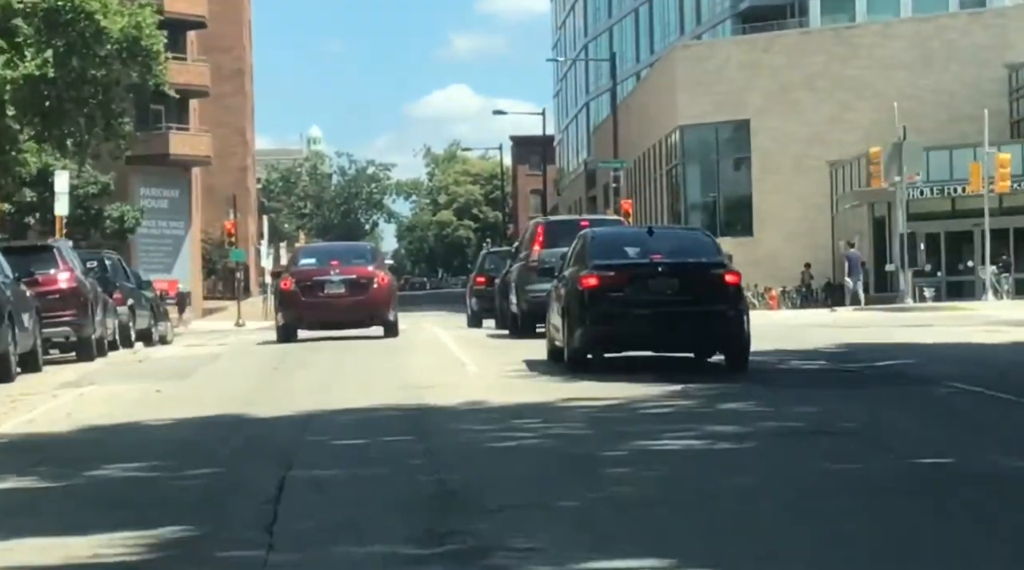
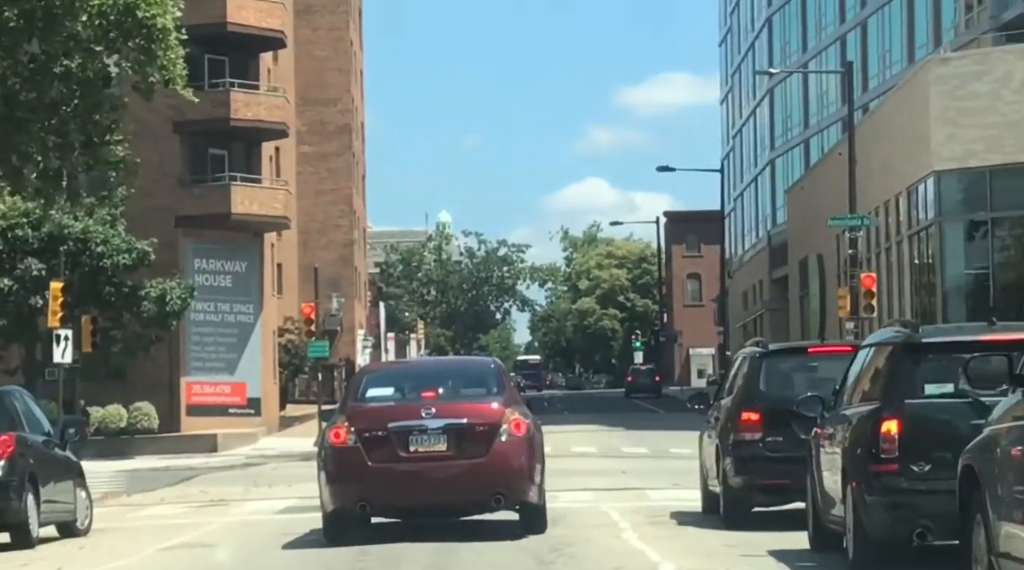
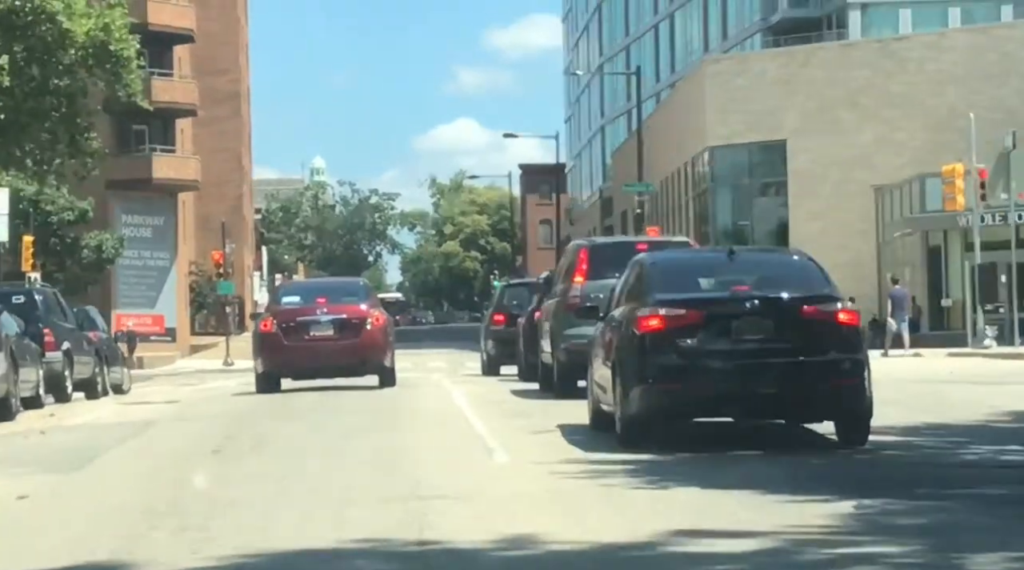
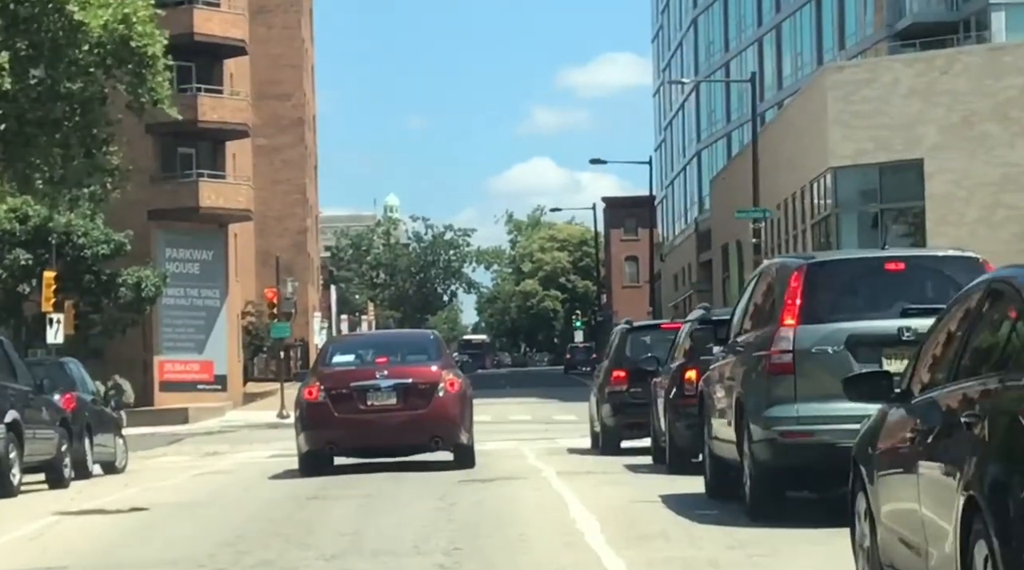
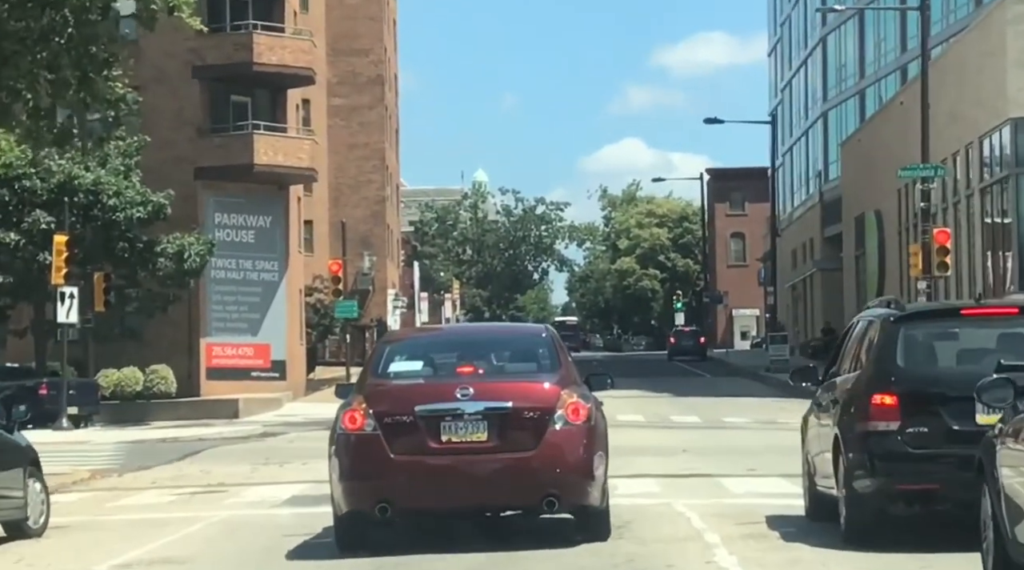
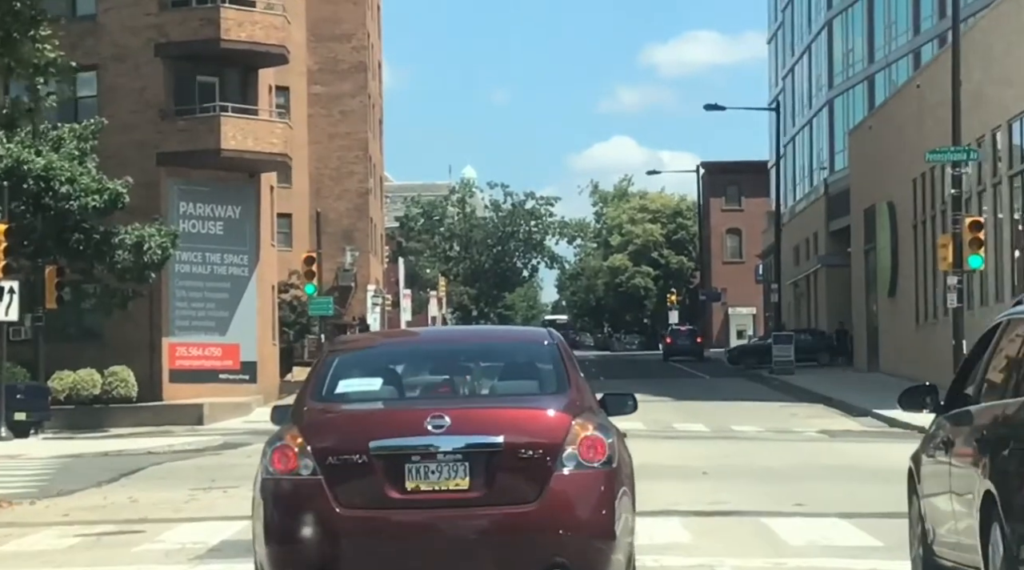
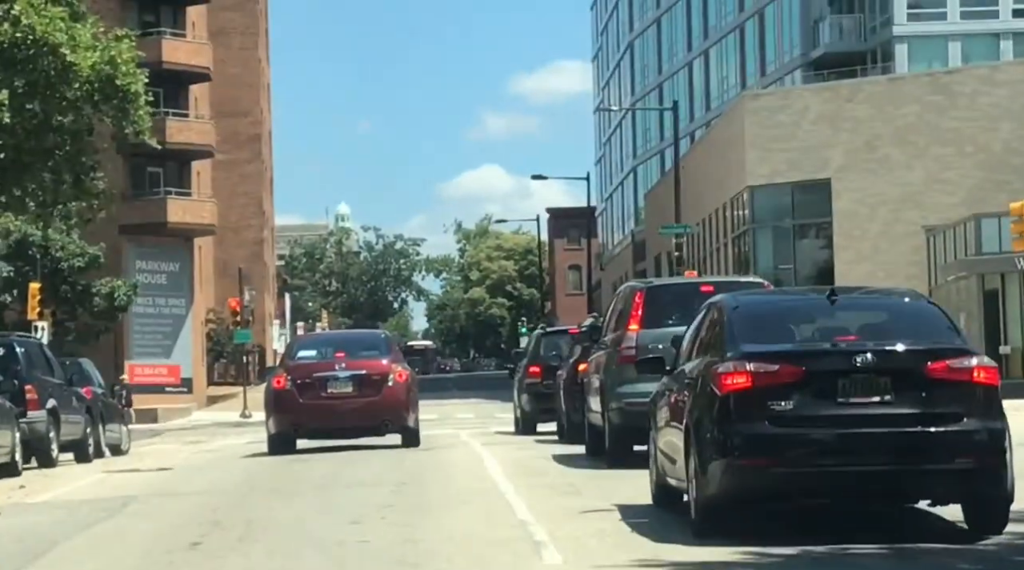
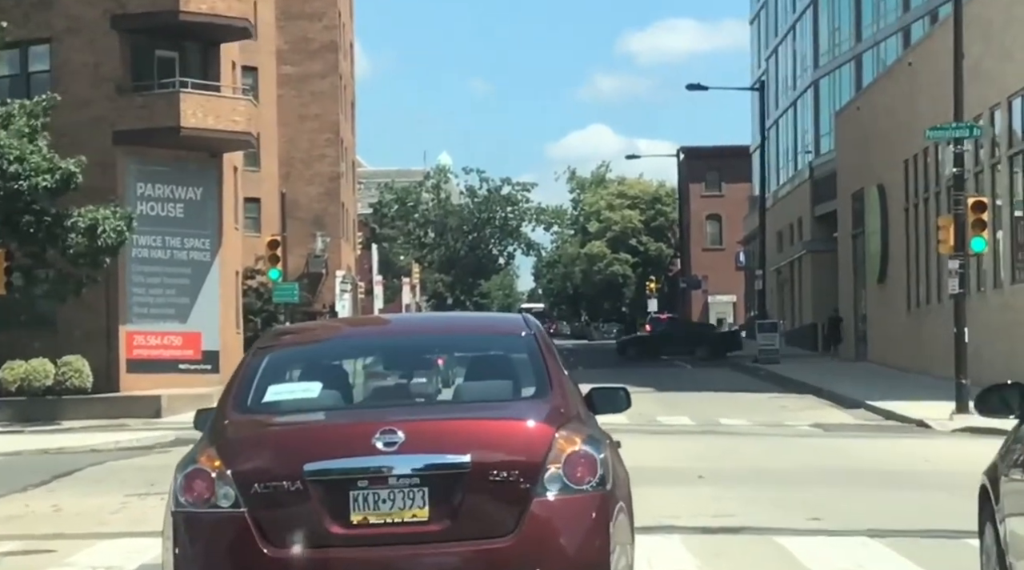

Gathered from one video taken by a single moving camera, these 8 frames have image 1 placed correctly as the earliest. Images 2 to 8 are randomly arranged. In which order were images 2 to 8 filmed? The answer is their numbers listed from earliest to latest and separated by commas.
3, 7, 4, 2, 5, 6, 8
